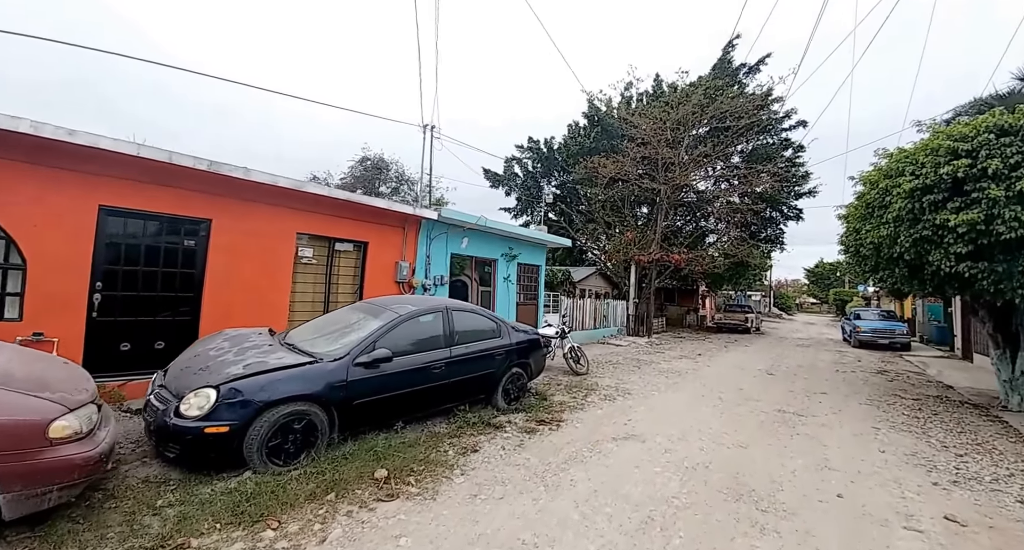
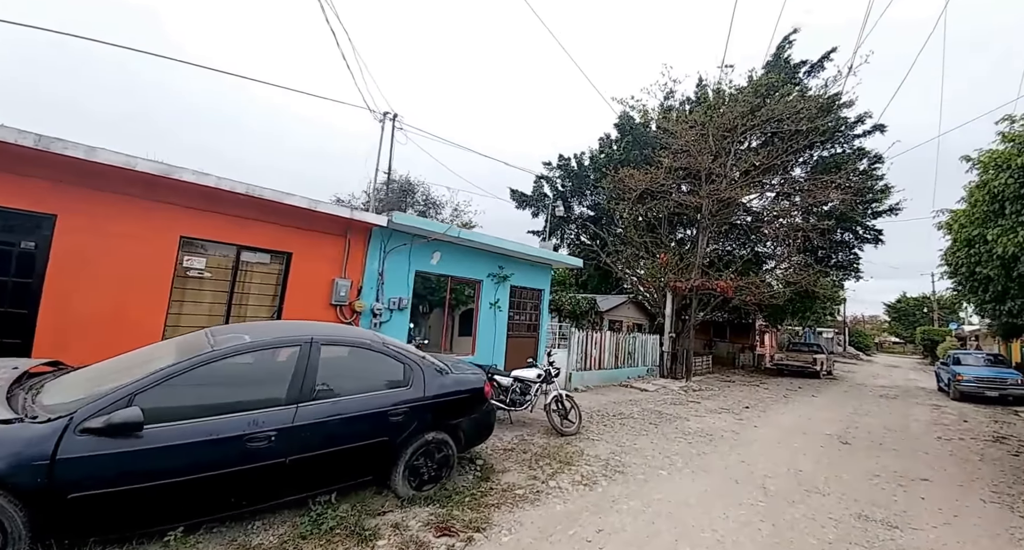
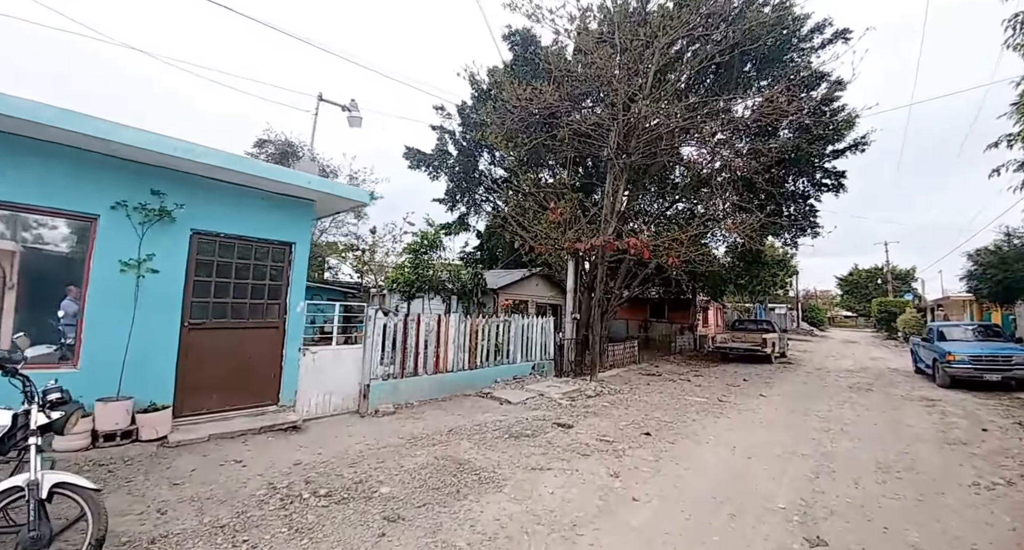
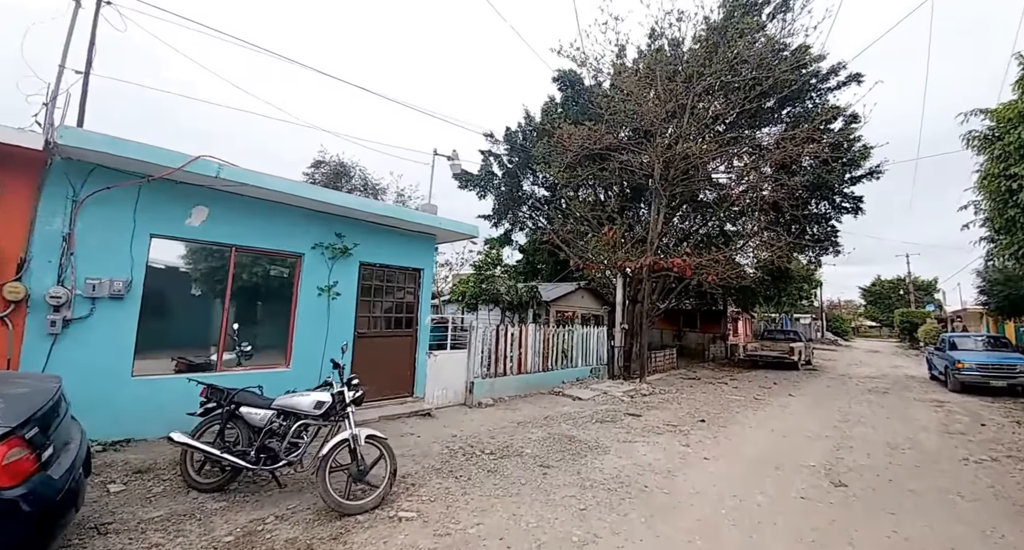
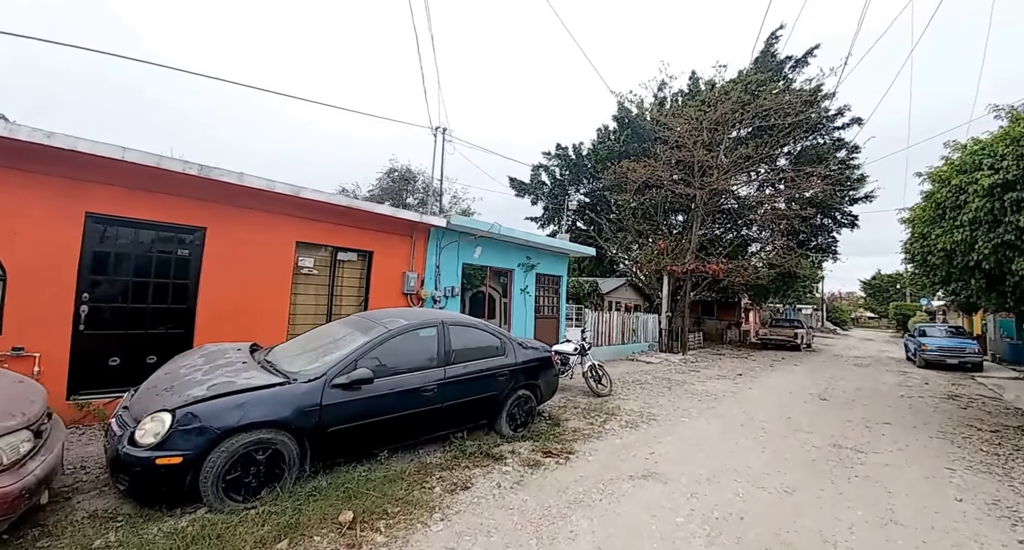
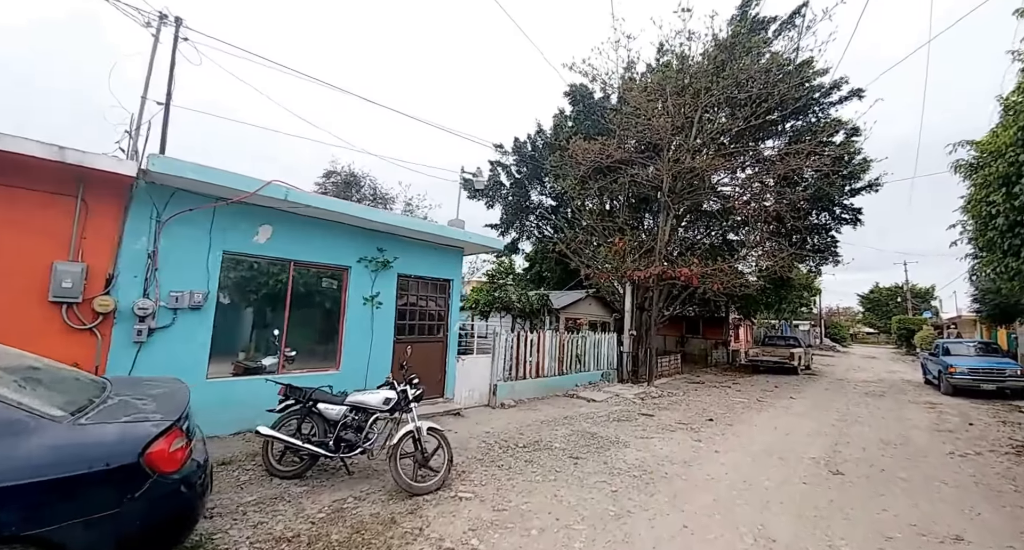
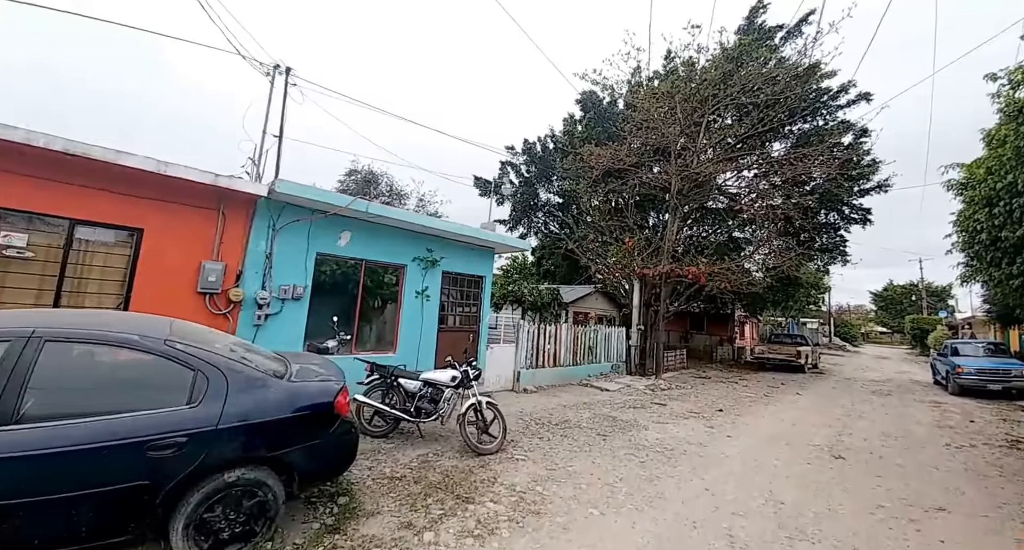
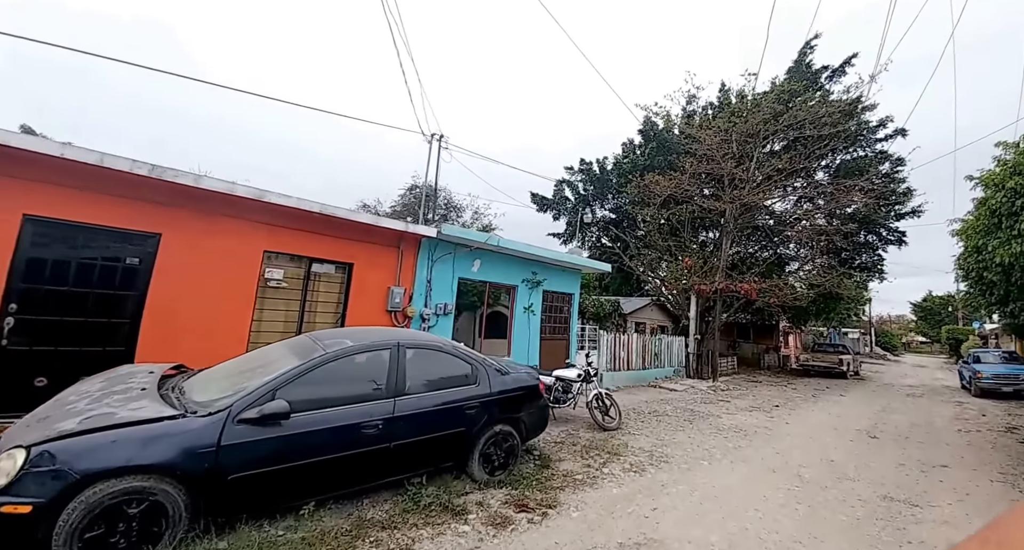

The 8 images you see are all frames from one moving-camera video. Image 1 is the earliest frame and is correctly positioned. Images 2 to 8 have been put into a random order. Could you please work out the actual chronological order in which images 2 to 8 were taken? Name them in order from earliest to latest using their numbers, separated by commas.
5, 8, 2, 7, 6, 4, 3
